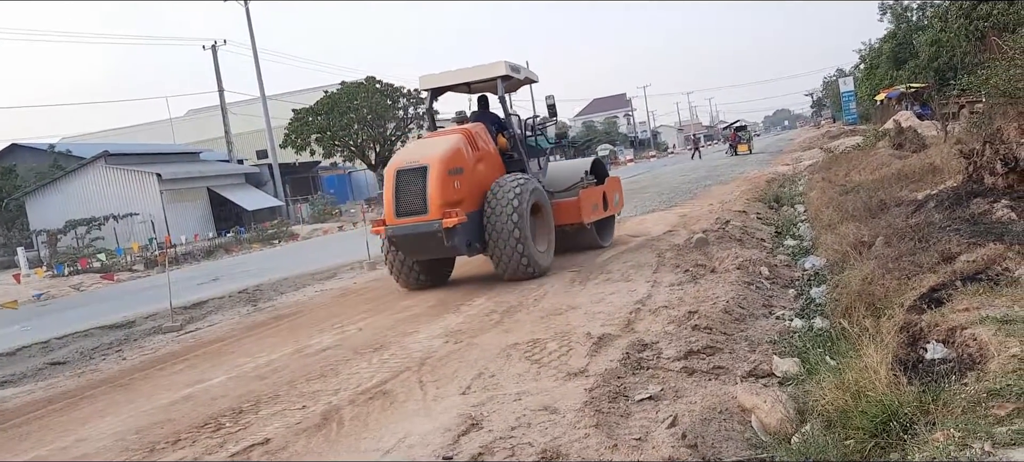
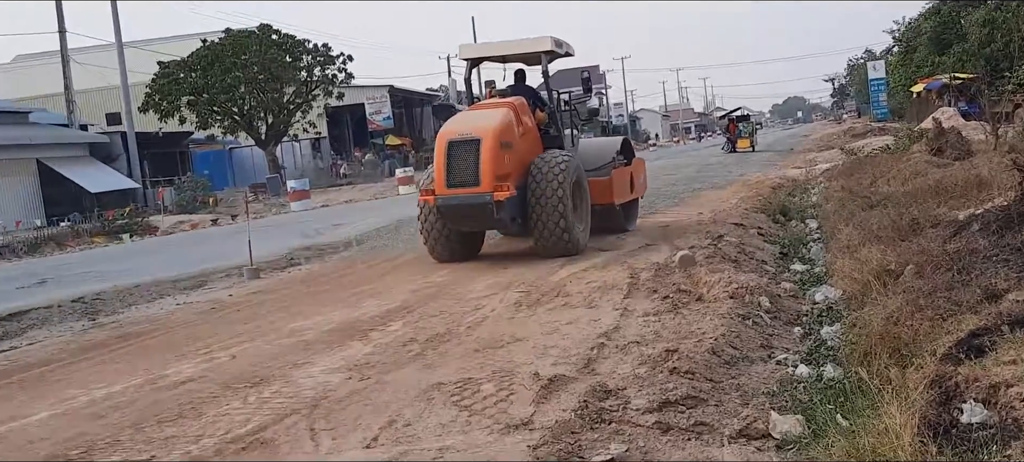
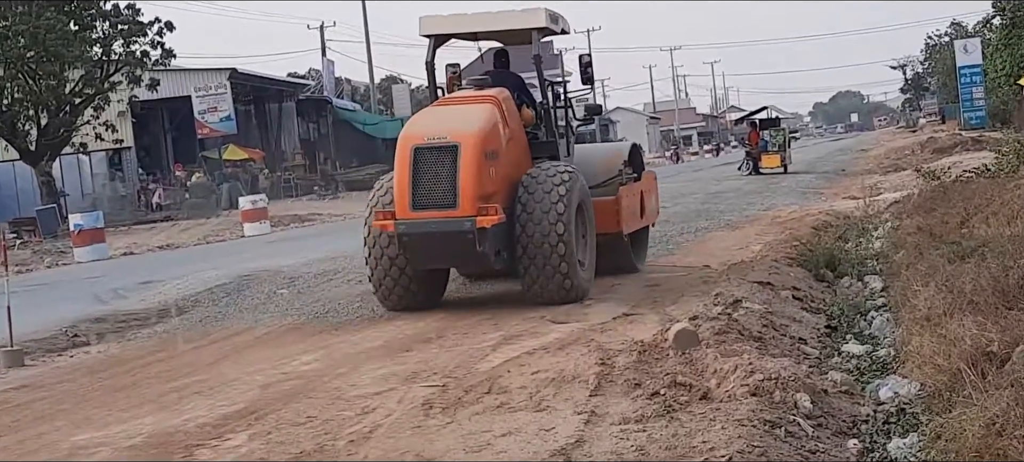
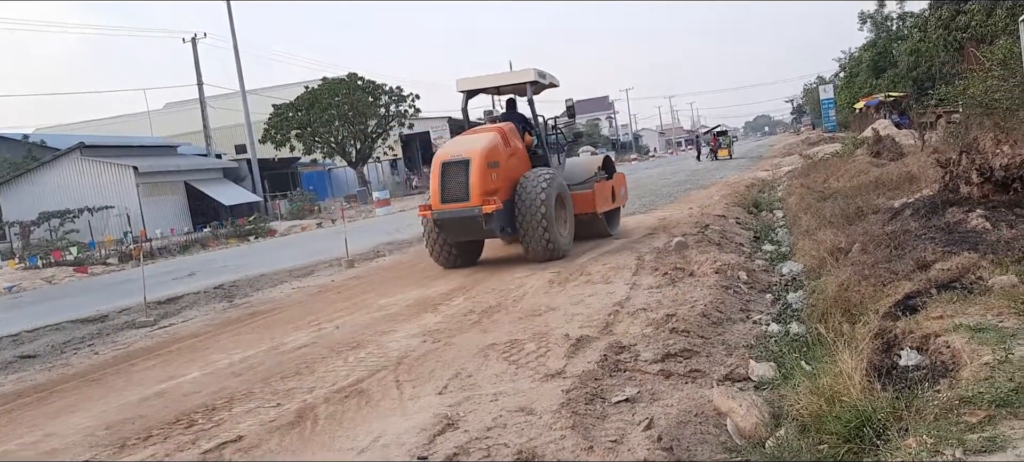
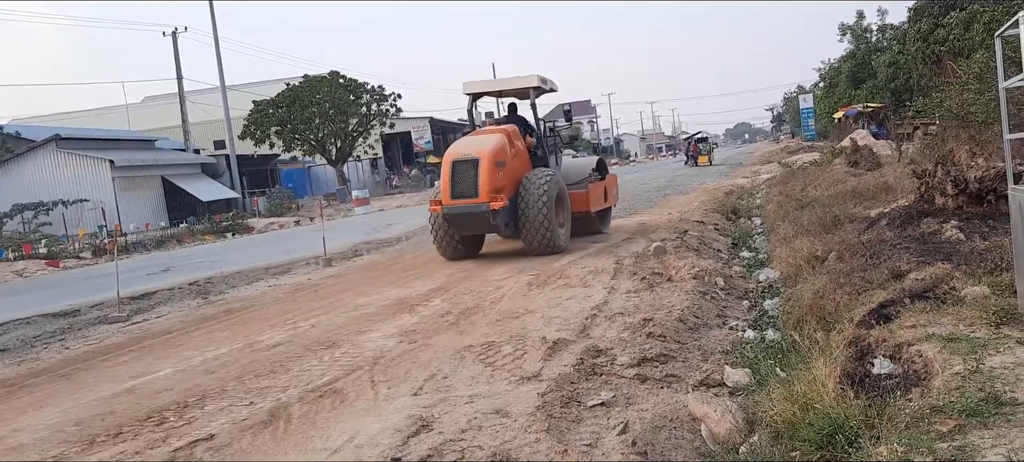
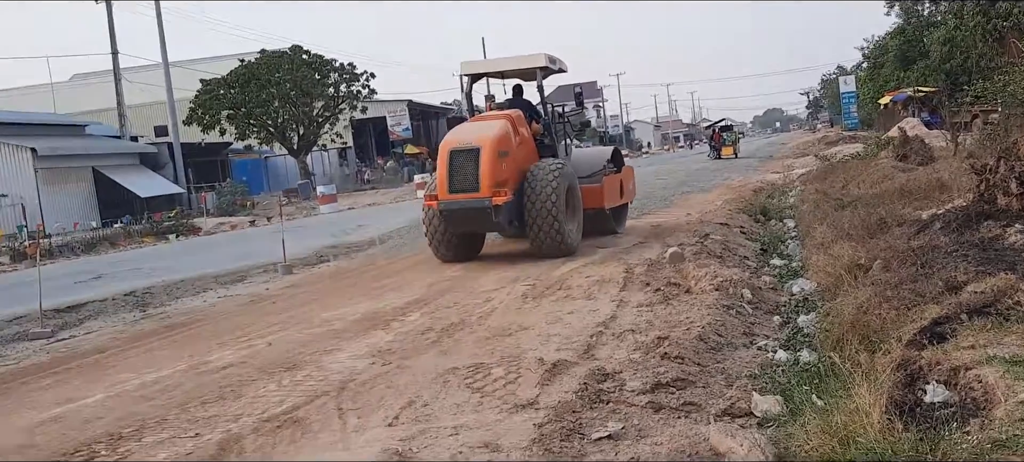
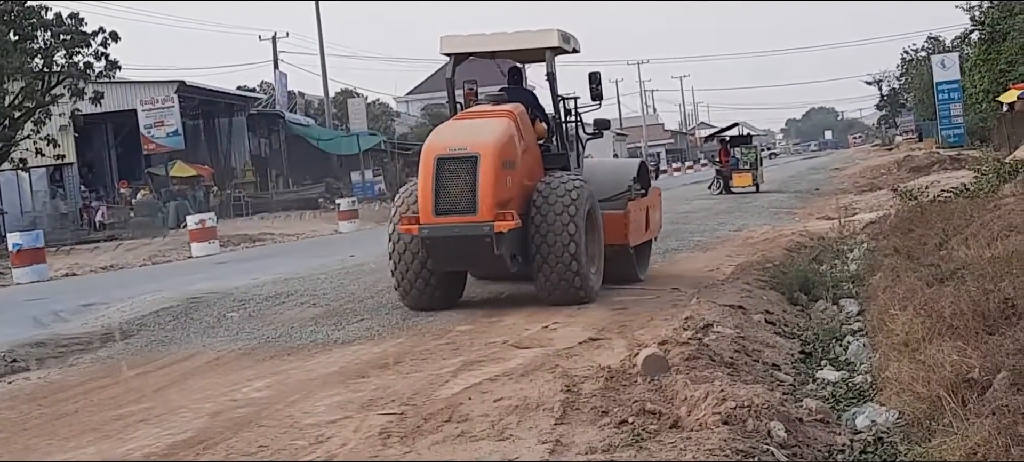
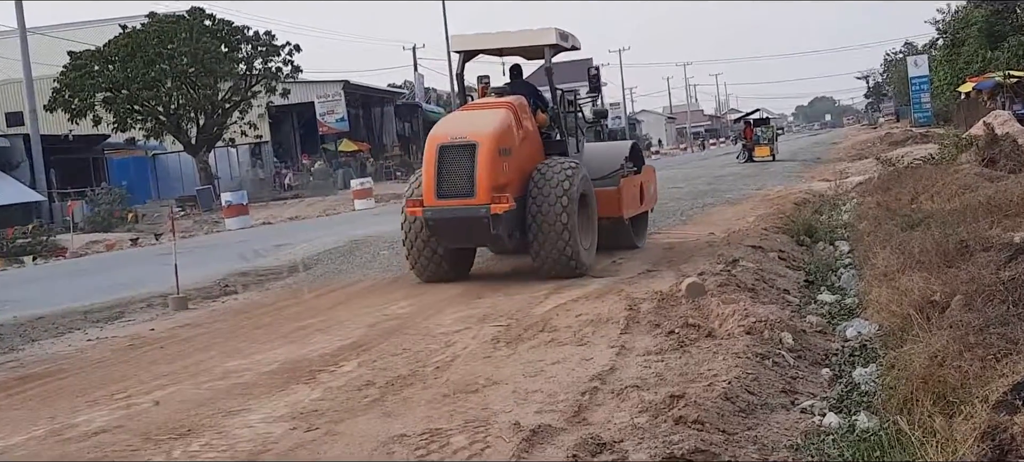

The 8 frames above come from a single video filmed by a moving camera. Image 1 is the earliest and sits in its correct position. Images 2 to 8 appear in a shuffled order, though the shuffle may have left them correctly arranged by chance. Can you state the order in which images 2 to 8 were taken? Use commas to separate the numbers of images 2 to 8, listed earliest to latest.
4, 5, 6, 2, 8, 3, 7
